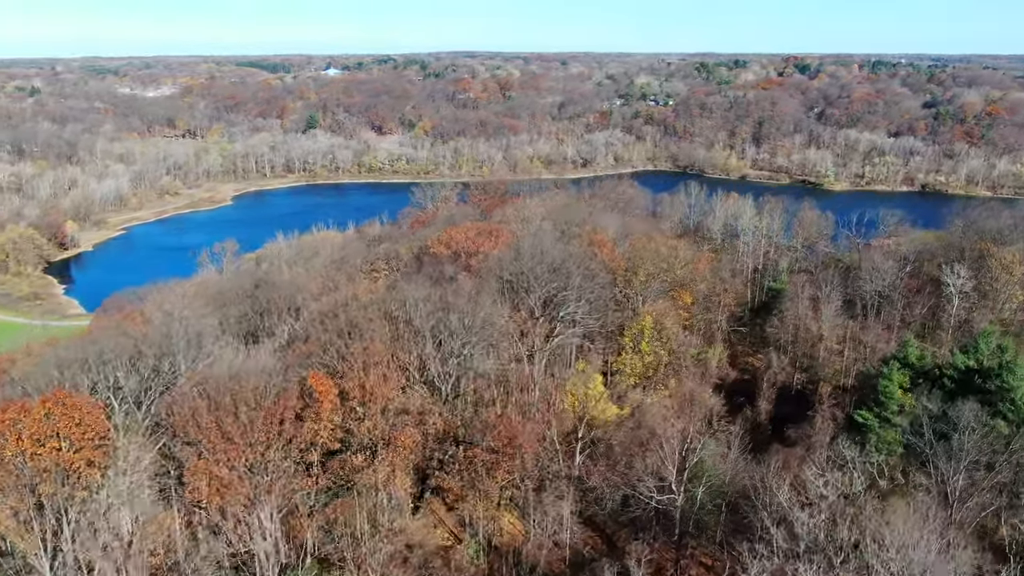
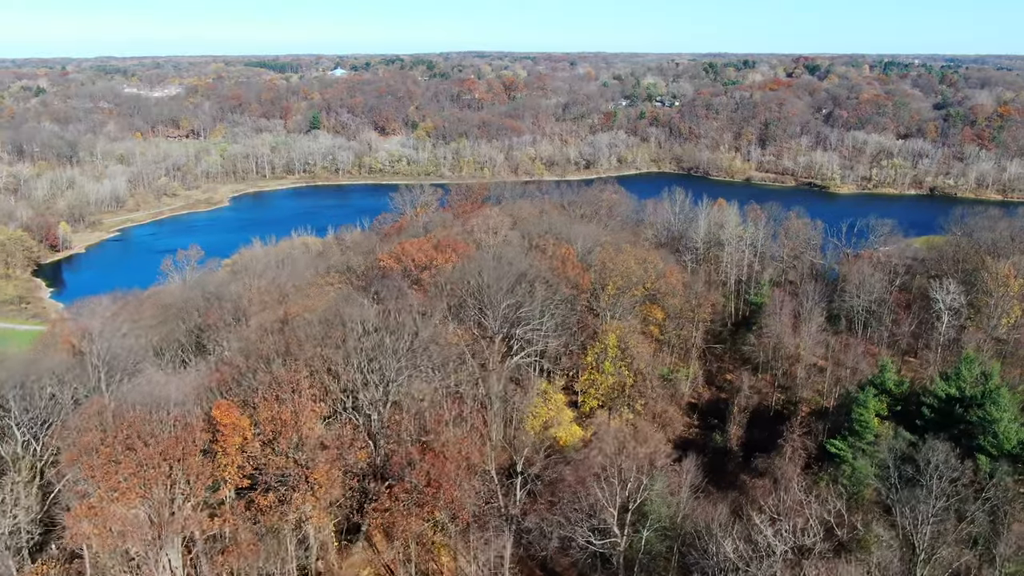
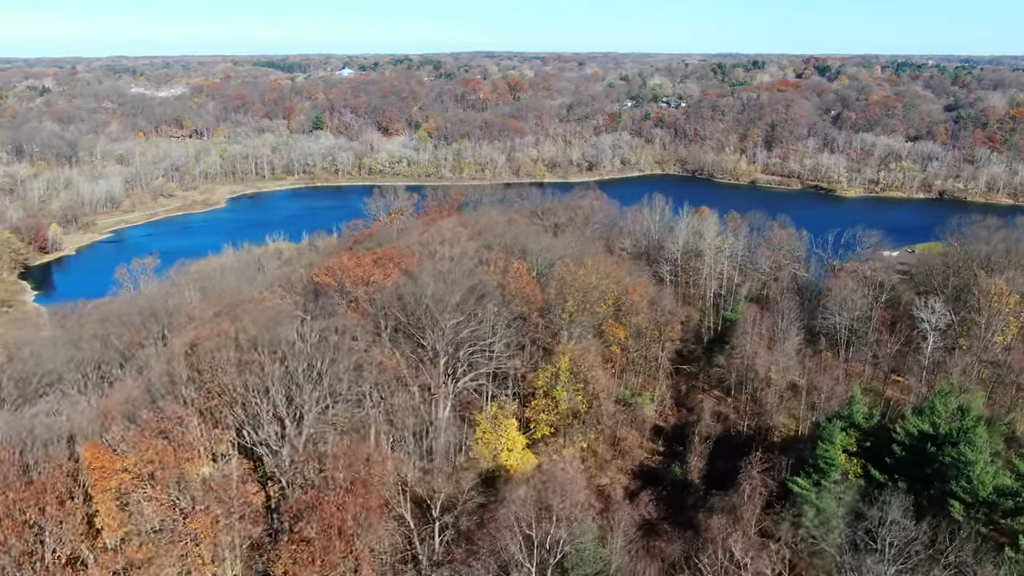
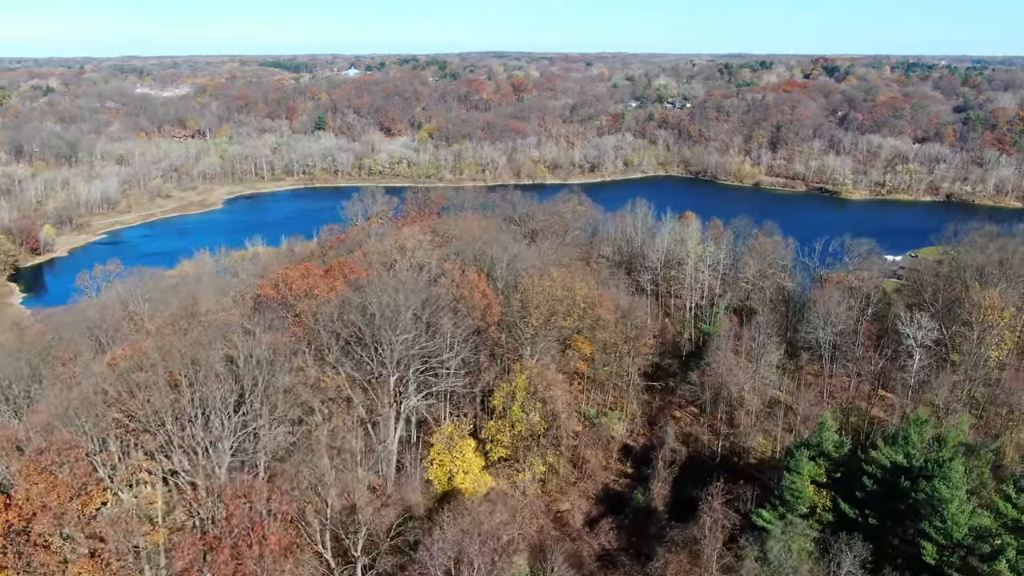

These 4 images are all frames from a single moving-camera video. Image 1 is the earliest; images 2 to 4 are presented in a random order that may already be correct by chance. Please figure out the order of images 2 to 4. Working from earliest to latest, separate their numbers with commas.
2, 3, 4
